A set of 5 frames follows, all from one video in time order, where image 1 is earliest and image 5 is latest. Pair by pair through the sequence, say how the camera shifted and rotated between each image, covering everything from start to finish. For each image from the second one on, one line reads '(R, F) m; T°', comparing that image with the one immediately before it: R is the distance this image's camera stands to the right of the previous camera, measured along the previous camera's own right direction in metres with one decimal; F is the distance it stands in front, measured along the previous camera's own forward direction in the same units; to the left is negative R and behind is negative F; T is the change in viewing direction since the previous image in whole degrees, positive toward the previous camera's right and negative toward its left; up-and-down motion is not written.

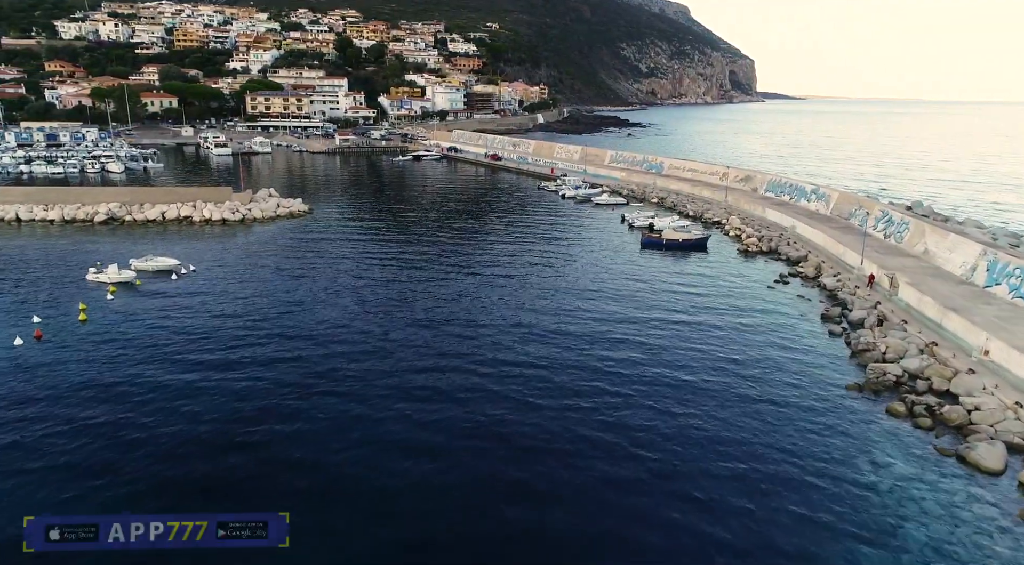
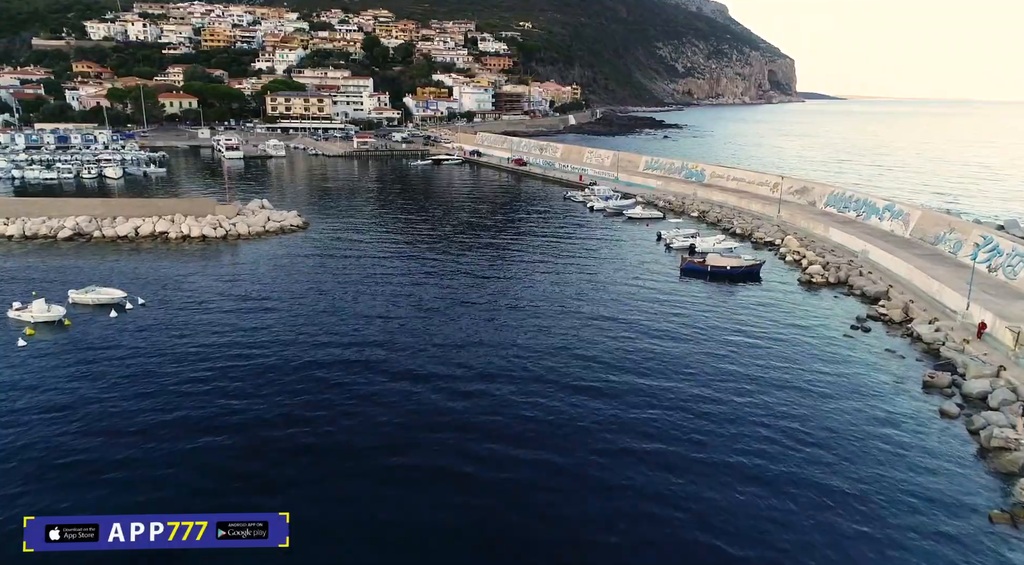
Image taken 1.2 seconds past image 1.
(+1.0, +7.3) m; -3°
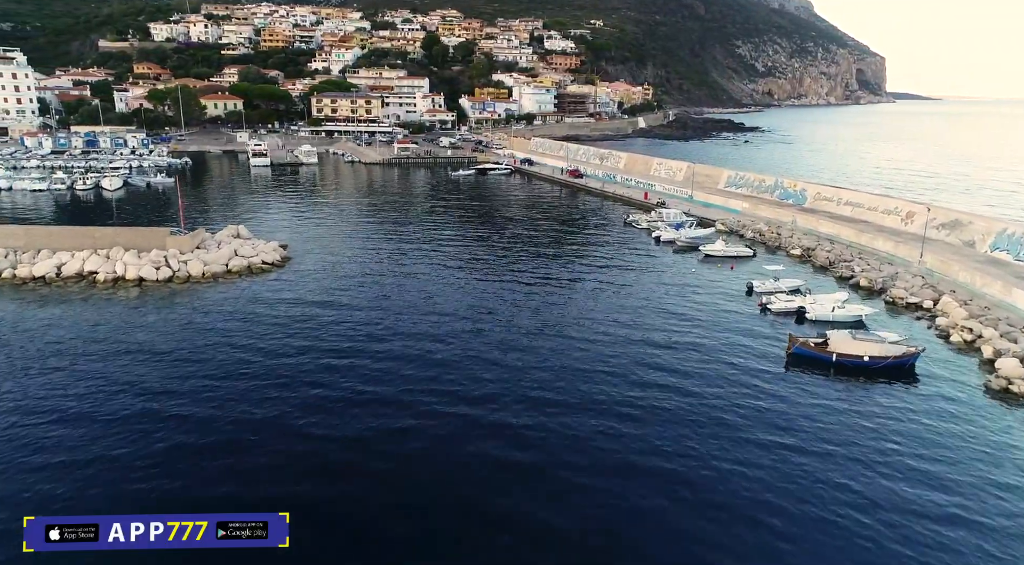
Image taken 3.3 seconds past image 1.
(+1.8, +13.2) m; -6°
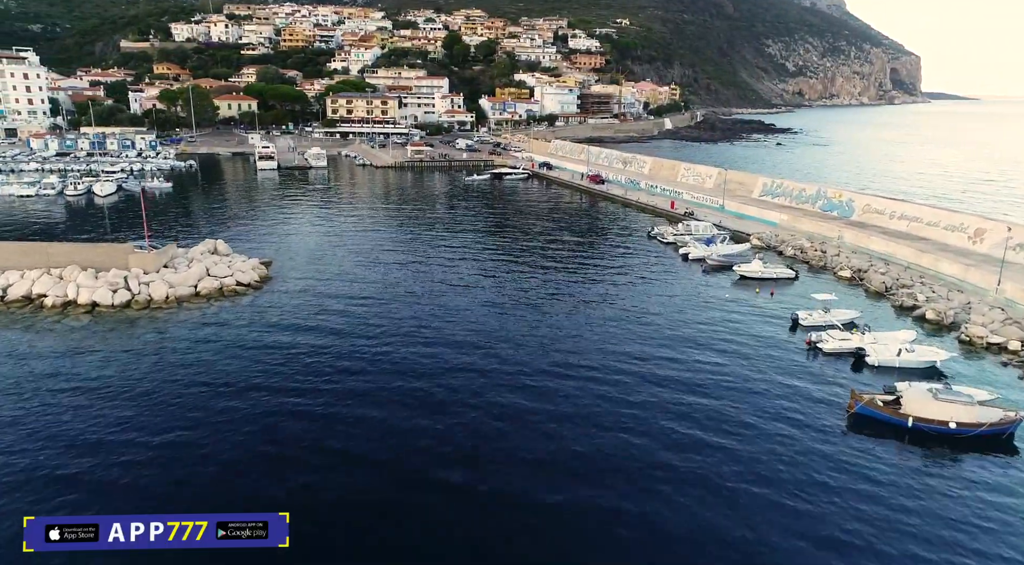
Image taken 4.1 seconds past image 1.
(+0.9, +5.1) m; -2°
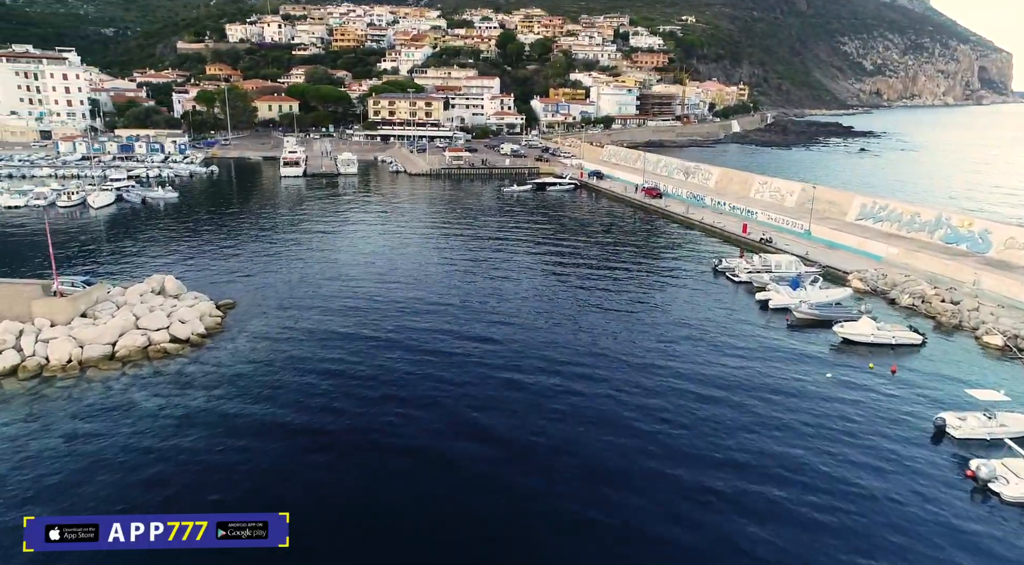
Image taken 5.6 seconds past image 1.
(+1.6, +9.6) m; -5°
